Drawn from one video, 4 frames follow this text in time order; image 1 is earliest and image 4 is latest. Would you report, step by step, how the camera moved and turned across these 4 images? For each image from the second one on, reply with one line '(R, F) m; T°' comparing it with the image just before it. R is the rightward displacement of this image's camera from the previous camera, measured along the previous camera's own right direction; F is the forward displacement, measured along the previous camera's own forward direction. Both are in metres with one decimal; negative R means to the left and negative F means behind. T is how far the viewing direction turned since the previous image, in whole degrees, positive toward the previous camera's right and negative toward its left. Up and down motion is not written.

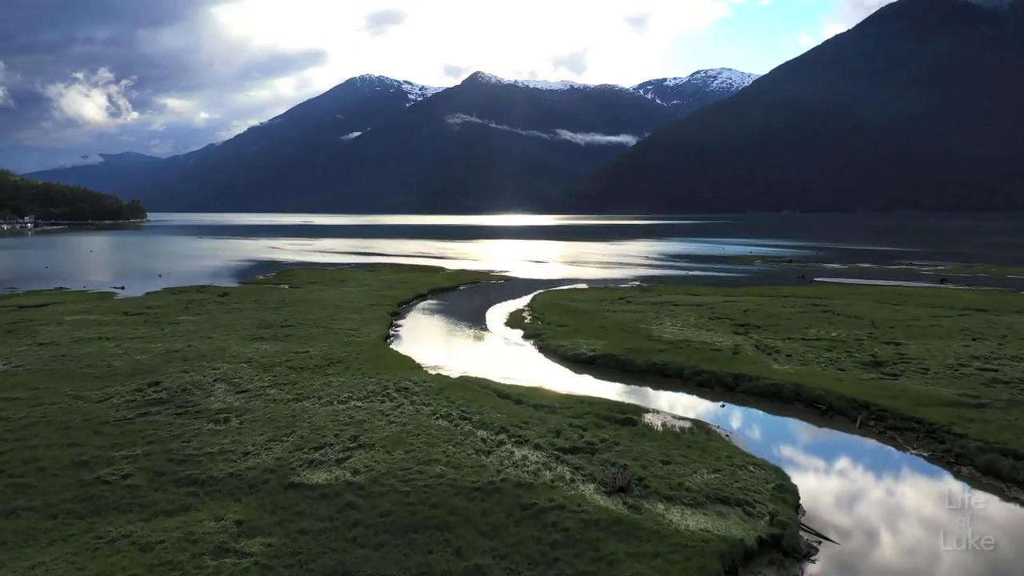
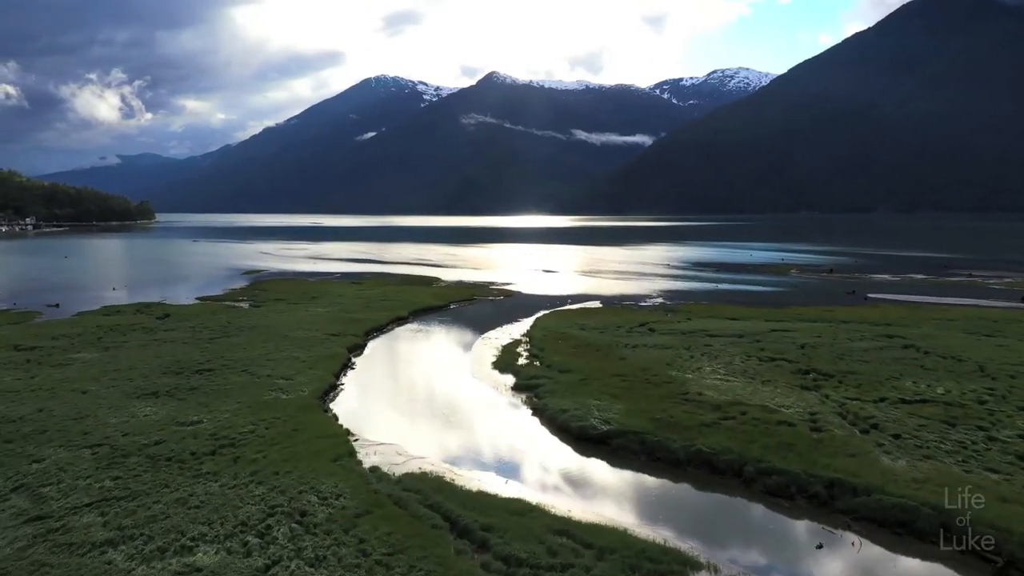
(+1.2, +11.0) m; -1°
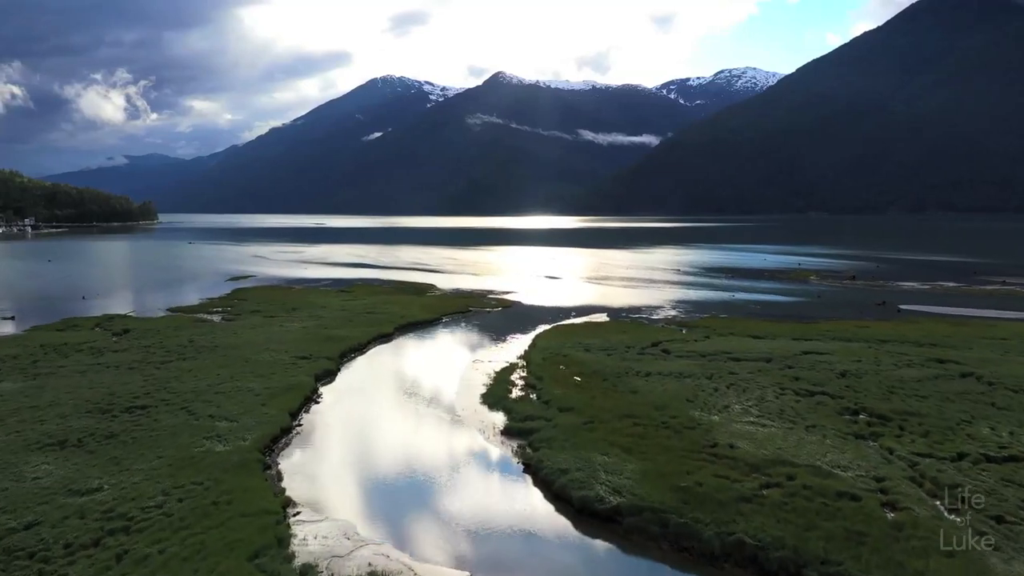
(+0.6, +5.5) m; 0°
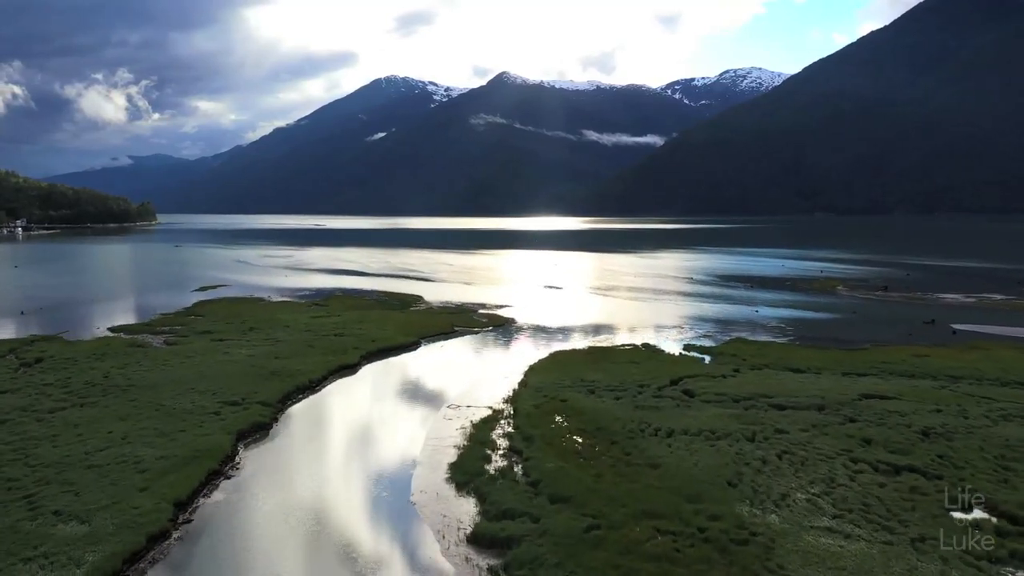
(+0.8, +8.1) m; 0°
